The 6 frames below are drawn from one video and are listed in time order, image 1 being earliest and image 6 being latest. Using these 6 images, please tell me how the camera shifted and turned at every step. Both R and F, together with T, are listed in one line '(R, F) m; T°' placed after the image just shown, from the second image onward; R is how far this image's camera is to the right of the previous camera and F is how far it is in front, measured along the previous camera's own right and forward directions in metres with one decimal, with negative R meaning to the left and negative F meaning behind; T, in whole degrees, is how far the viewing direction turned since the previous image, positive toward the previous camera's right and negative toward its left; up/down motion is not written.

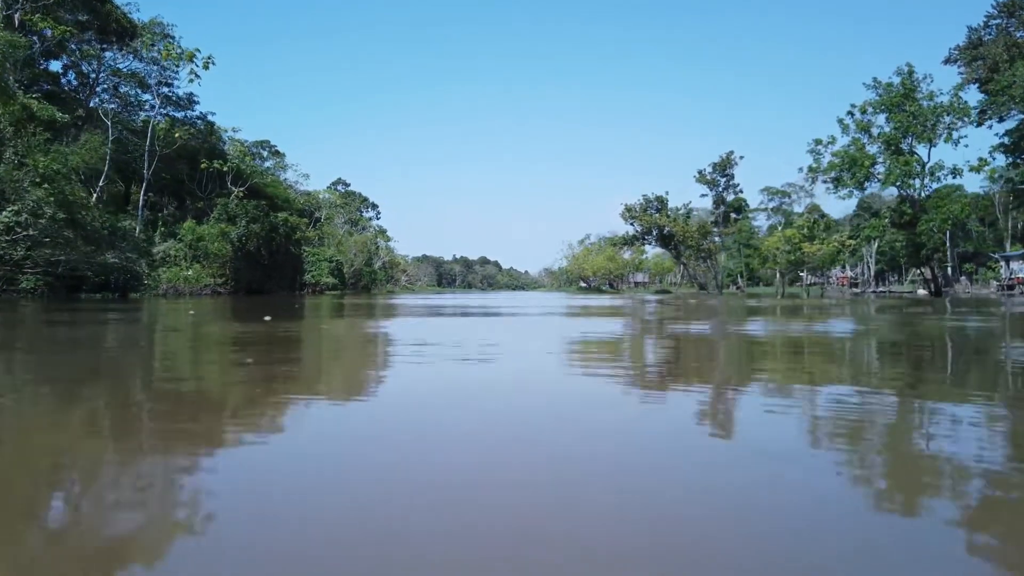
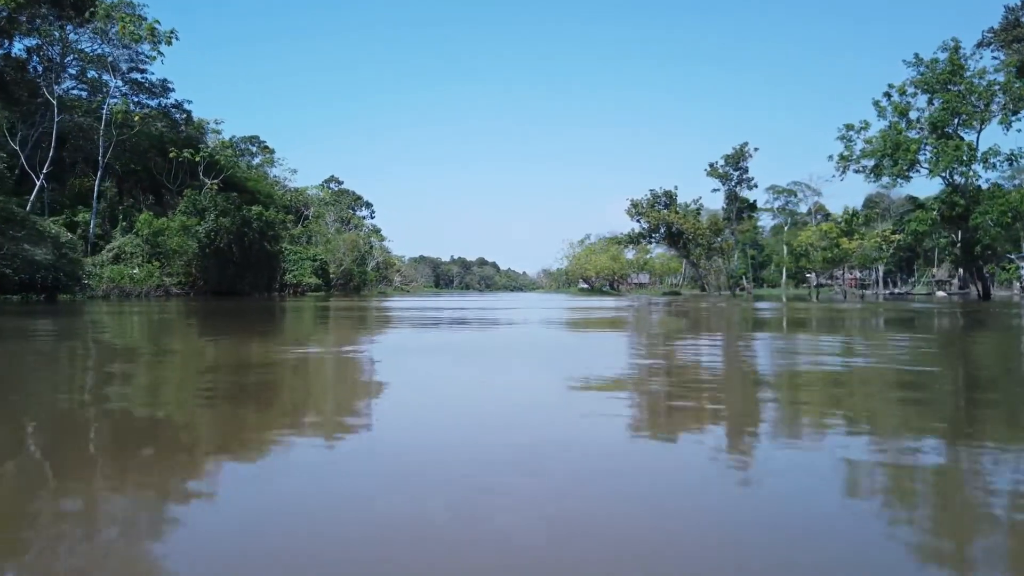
(0.0, +1.2) m; 0°
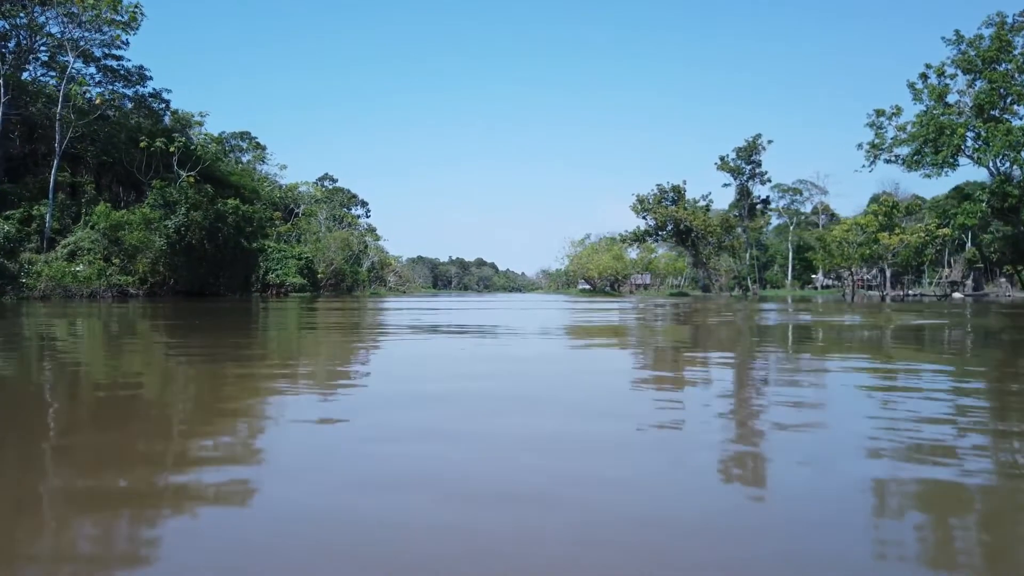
(0.0, +1.0) m; 0°
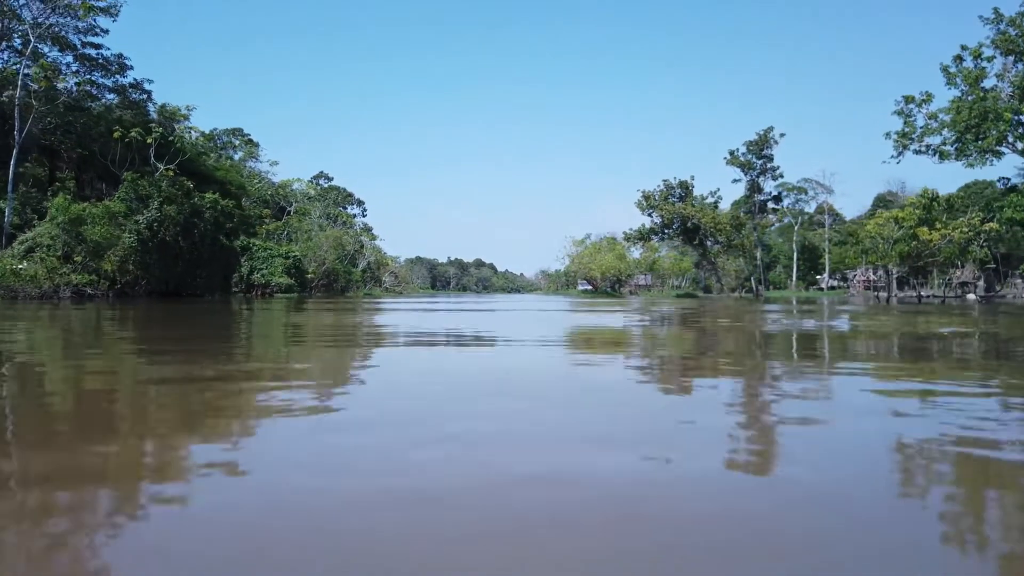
(0.0, +0.8) m; 0°
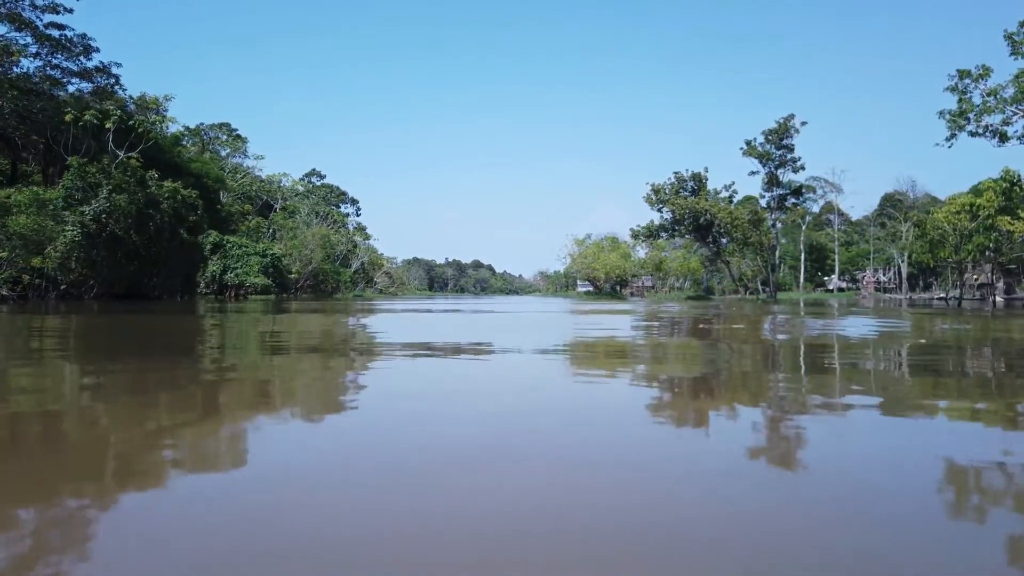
(0.0, +1.2) m; 0°
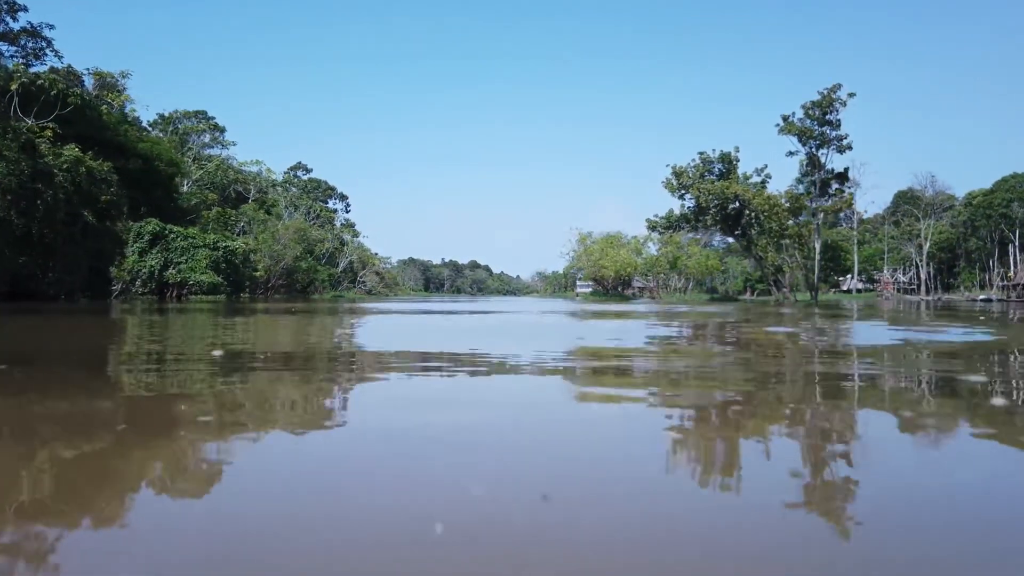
(0.0, +2.0) m; 0°
